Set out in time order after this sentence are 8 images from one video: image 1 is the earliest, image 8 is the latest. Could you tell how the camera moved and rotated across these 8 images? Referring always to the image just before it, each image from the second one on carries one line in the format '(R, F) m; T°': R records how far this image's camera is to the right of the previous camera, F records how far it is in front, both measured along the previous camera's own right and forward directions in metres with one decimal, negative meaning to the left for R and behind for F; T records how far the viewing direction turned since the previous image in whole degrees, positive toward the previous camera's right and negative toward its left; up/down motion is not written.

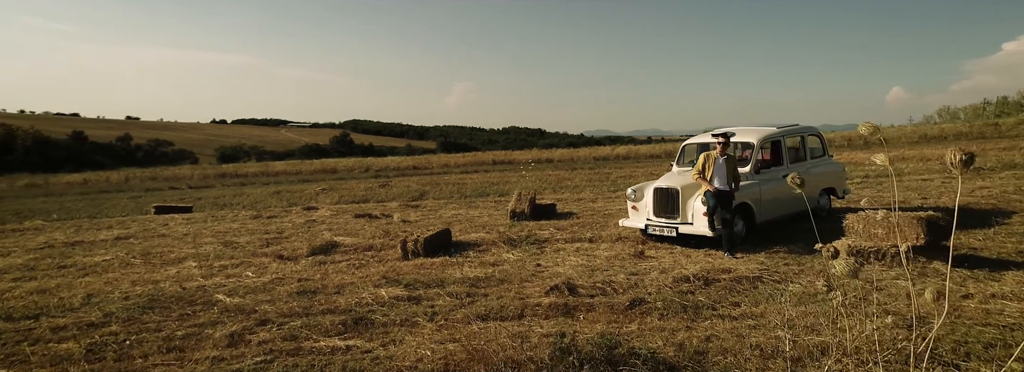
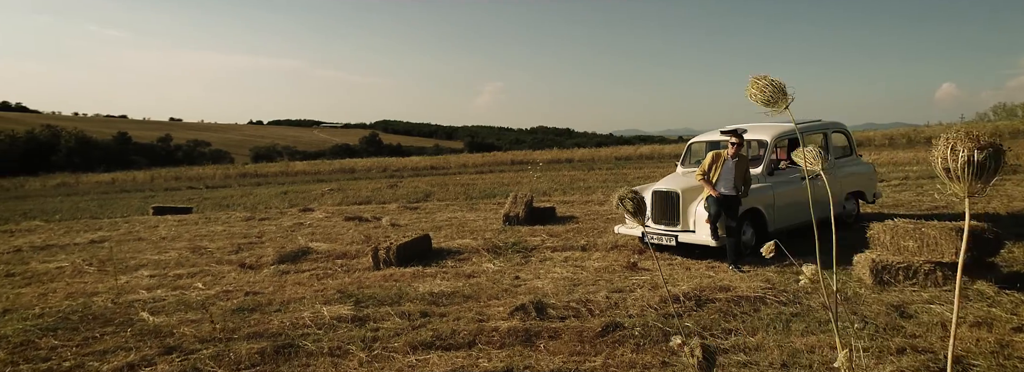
(+0.5, +0.7) m; -2°
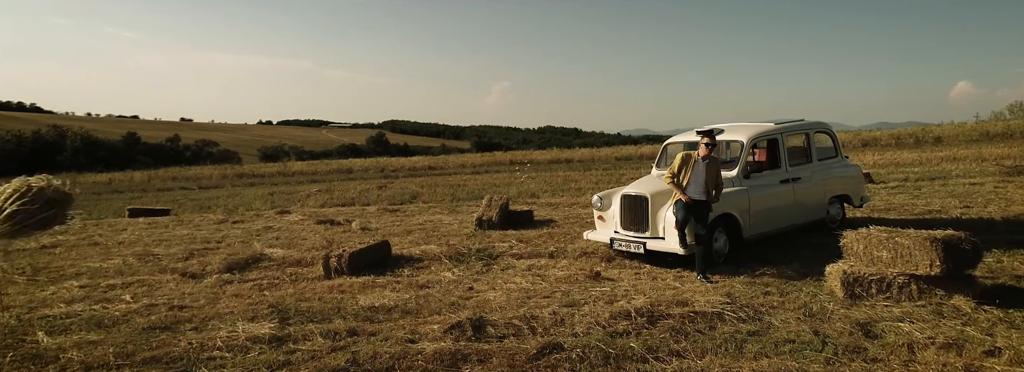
(+0.5, +0.4) m; 0°
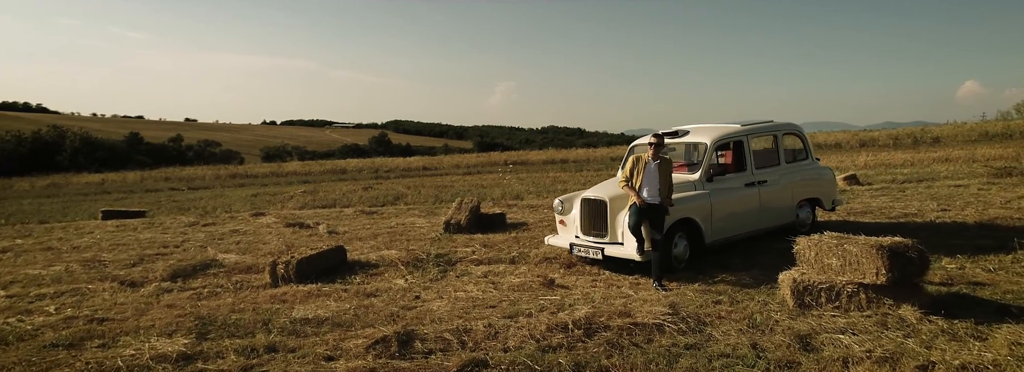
(+0.5, +0.2) m; 0°
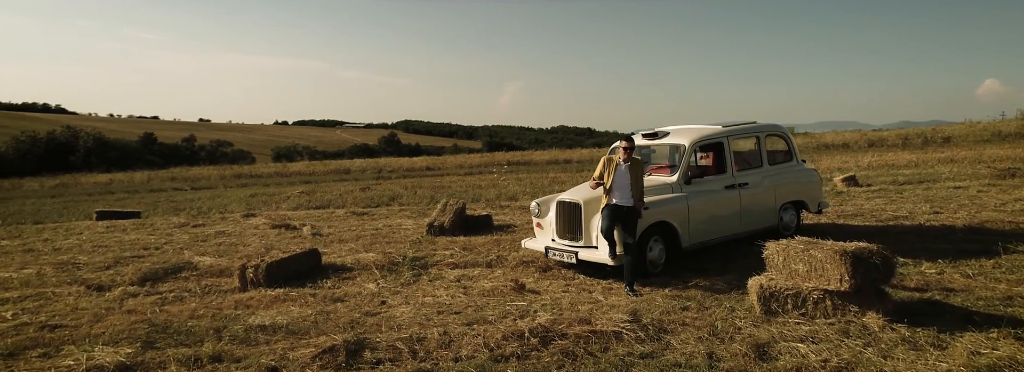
(+0.4, +0.1) m; -1°
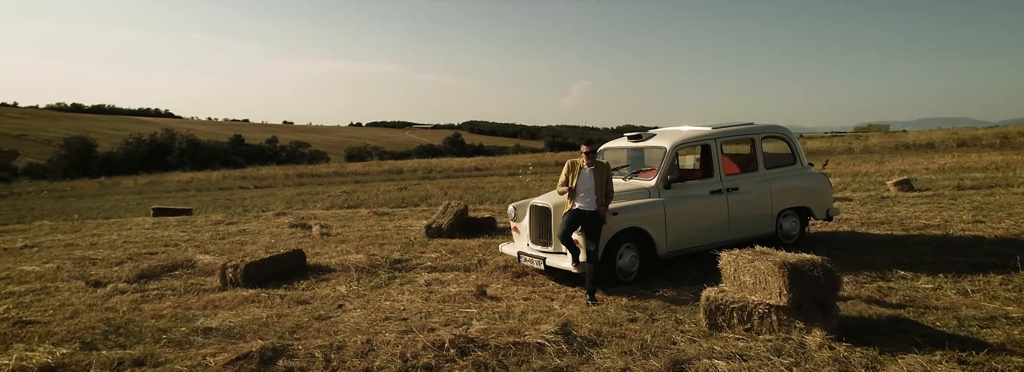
(+1.0, +0.1) m; -6°
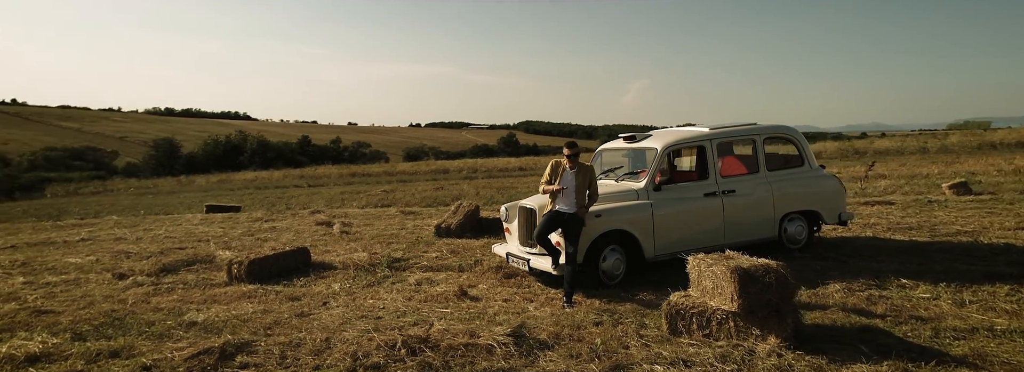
(+0.7, 0.0) m; -5°
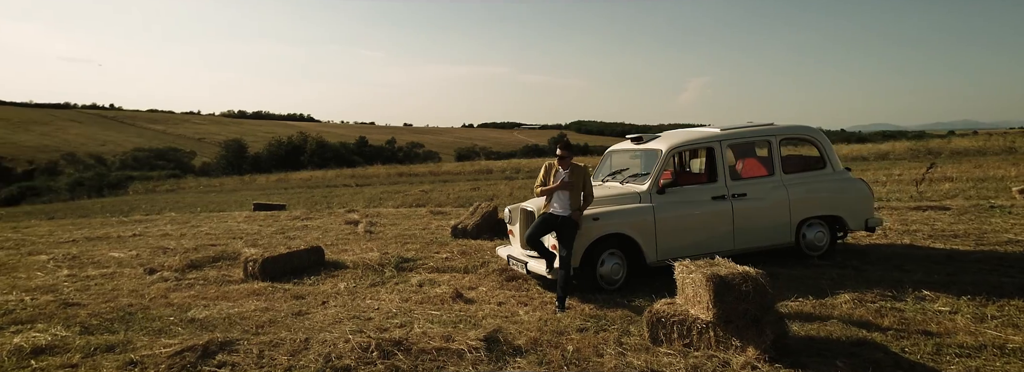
(+0.5, +0.1) m; -5°
